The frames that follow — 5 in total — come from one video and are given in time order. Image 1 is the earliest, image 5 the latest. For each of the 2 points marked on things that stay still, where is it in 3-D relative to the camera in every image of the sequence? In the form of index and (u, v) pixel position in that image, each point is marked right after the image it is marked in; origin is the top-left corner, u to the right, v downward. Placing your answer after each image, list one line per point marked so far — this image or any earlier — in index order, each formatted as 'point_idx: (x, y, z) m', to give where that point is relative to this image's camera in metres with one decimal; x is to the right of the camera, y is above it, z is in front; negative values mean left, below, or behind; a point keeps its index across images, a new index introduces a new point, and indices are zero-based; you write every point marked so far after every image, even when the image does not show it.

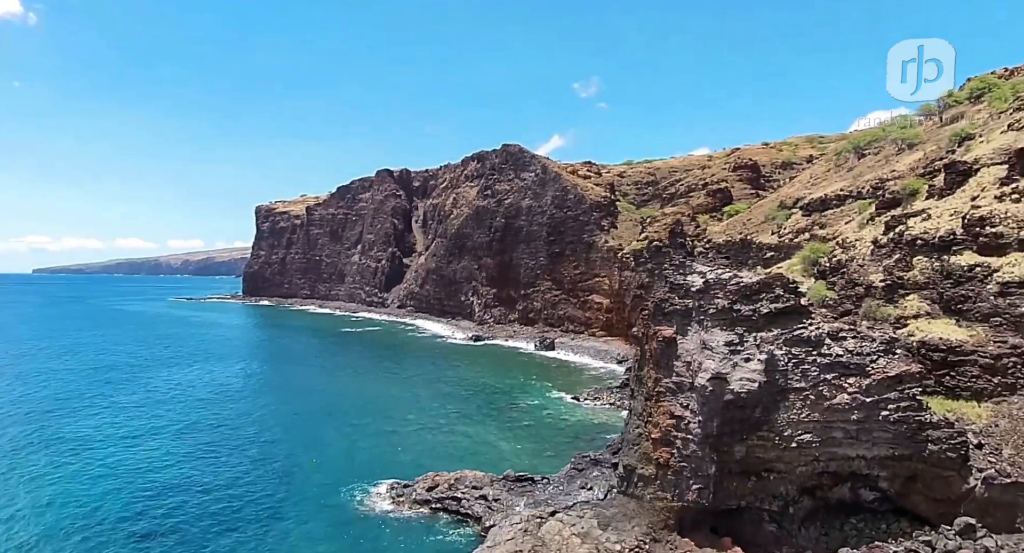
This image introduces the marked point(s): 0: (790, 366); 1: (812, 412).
0: (+7.5, -2.3, +18.3) m
1: (+7.9, -3.5, +17.8) m
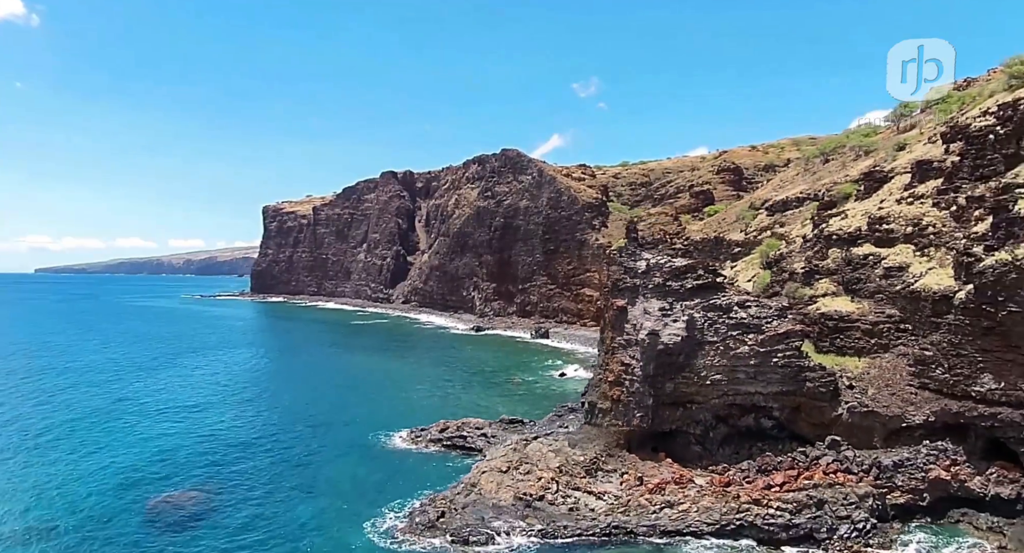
0: (+7.2, -1.8, +24.7) m
1: (+7.6, -2.9, +24.2) m
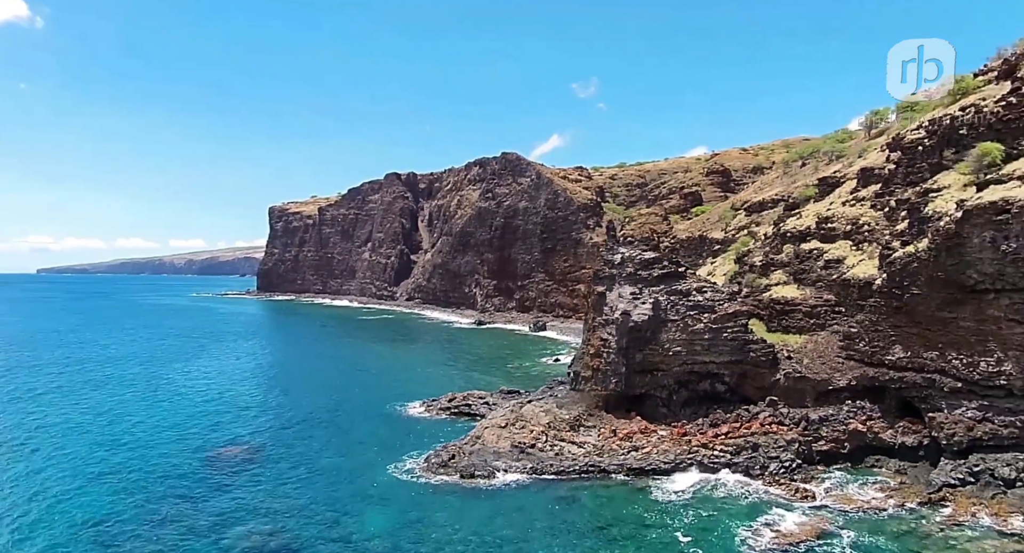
0: (+7.1, -1.3, +29.8) m
1: (+7.5, -2.5, +29.2) m
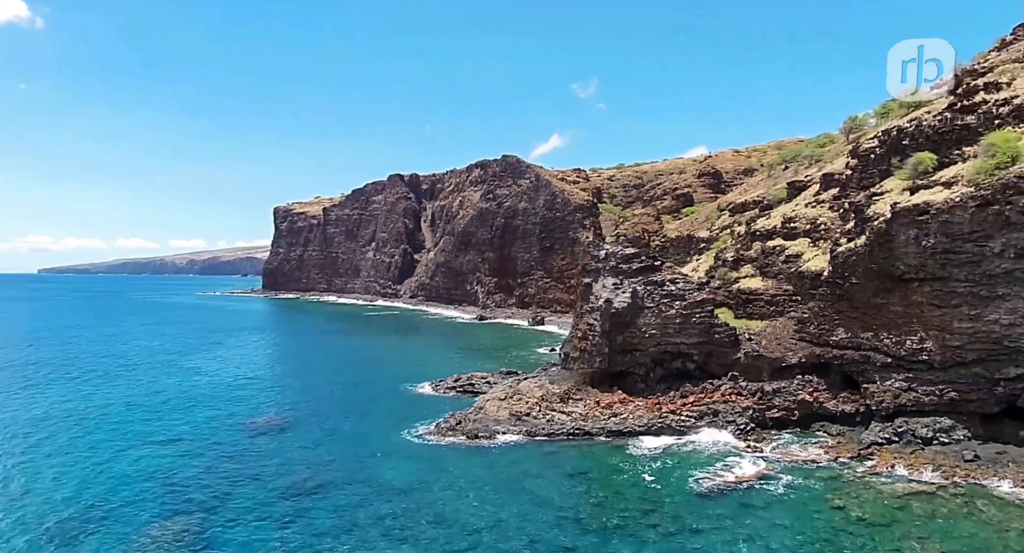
0: (+7.0, -0.9, +34.3) m
1: (+7.4, -2.1, +33.8) m
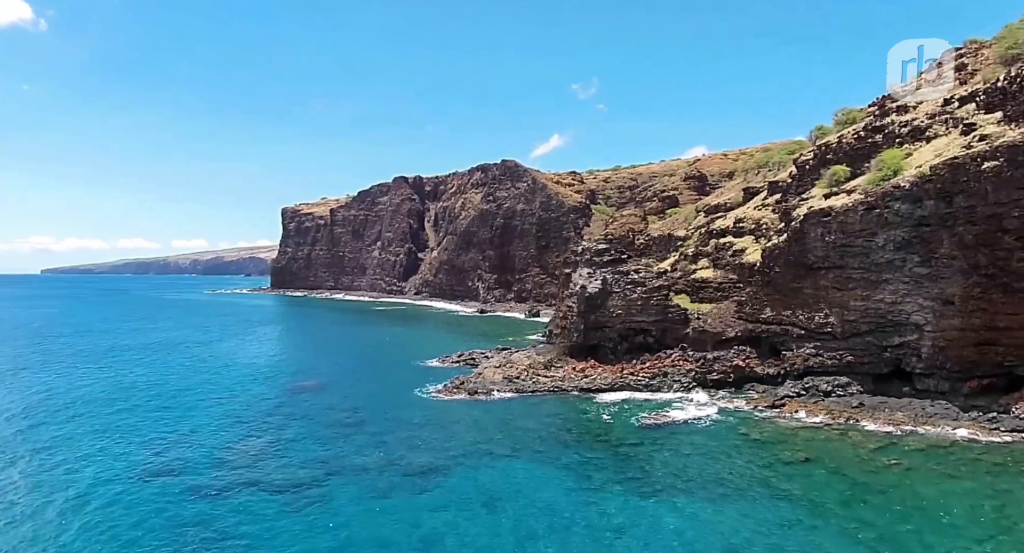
0: (+6.6, -0.4, +42.1) m
1: (+7.0, -1.5, +41.6) m
